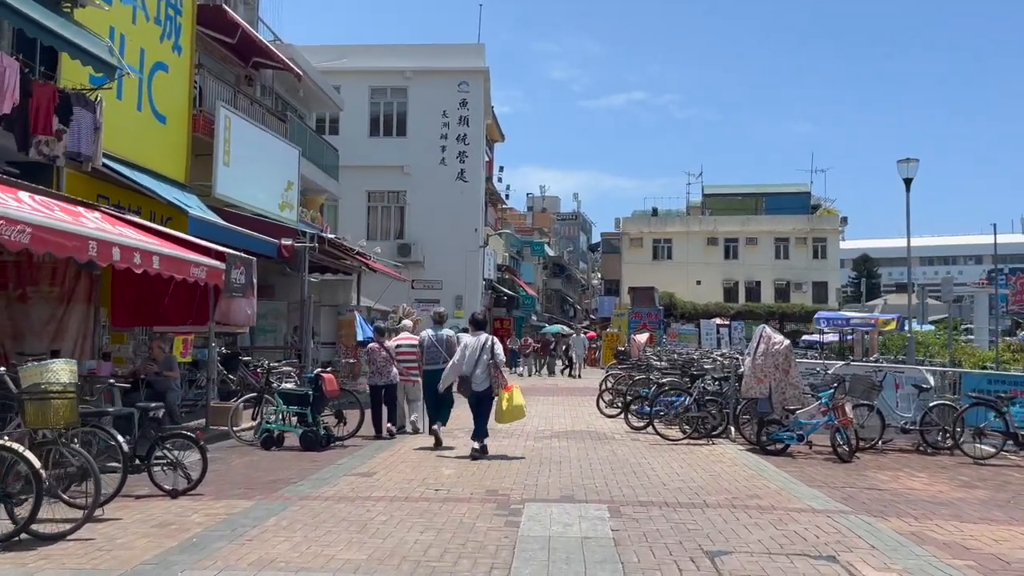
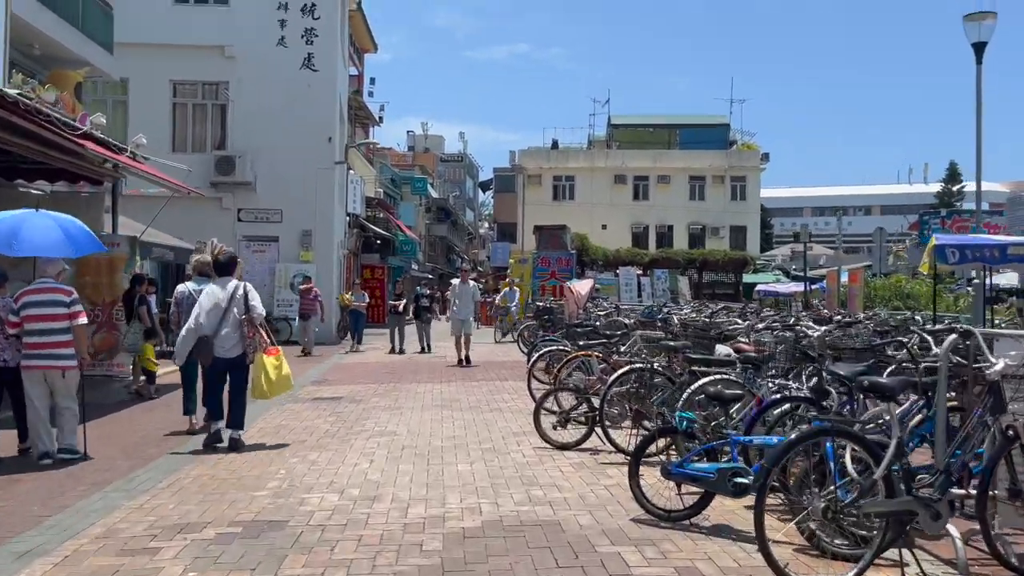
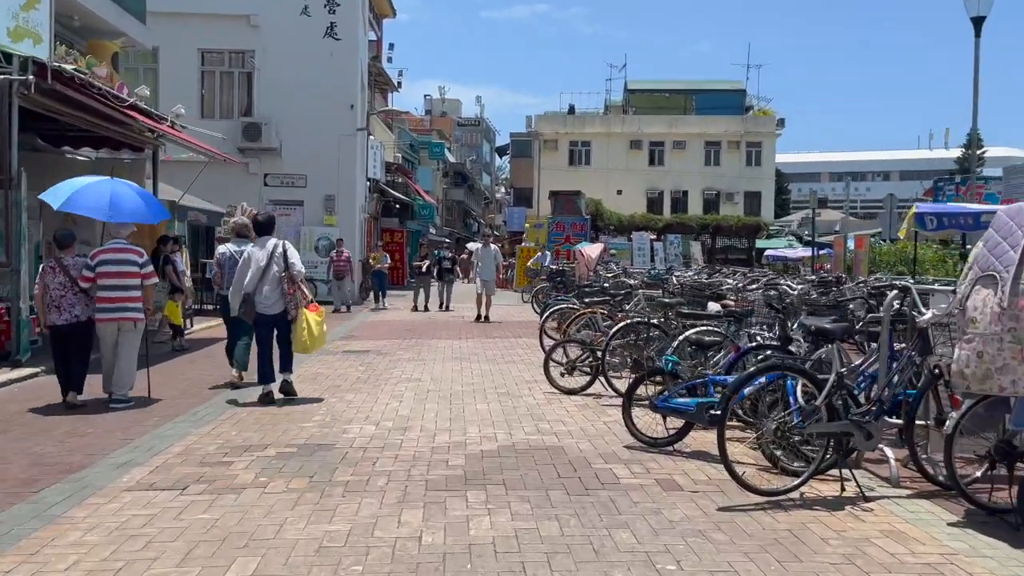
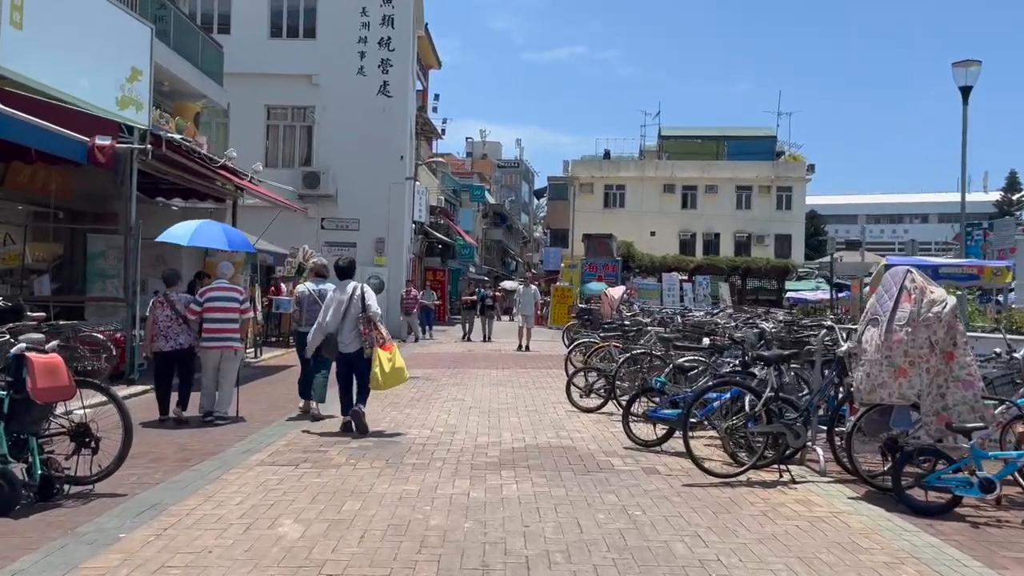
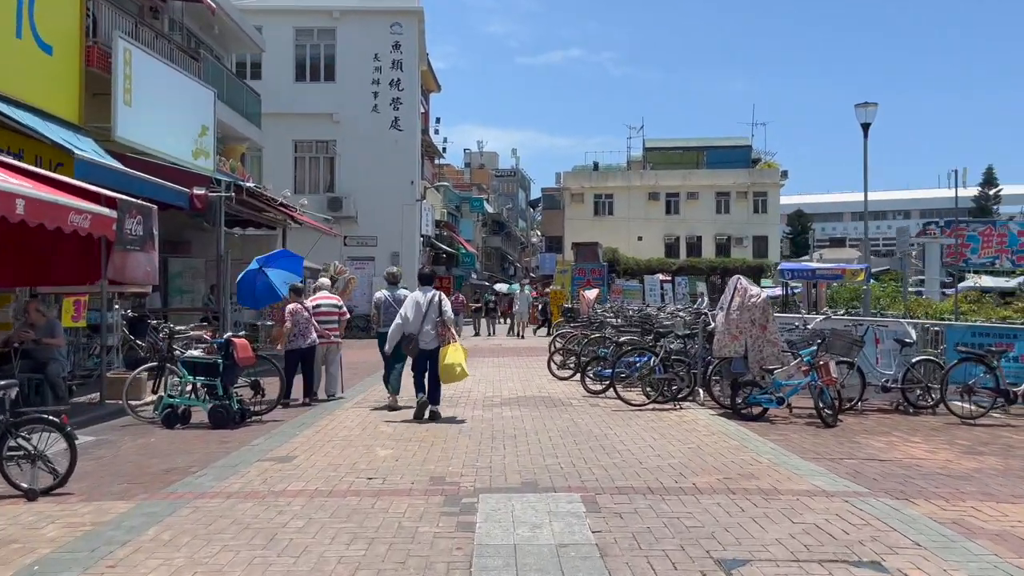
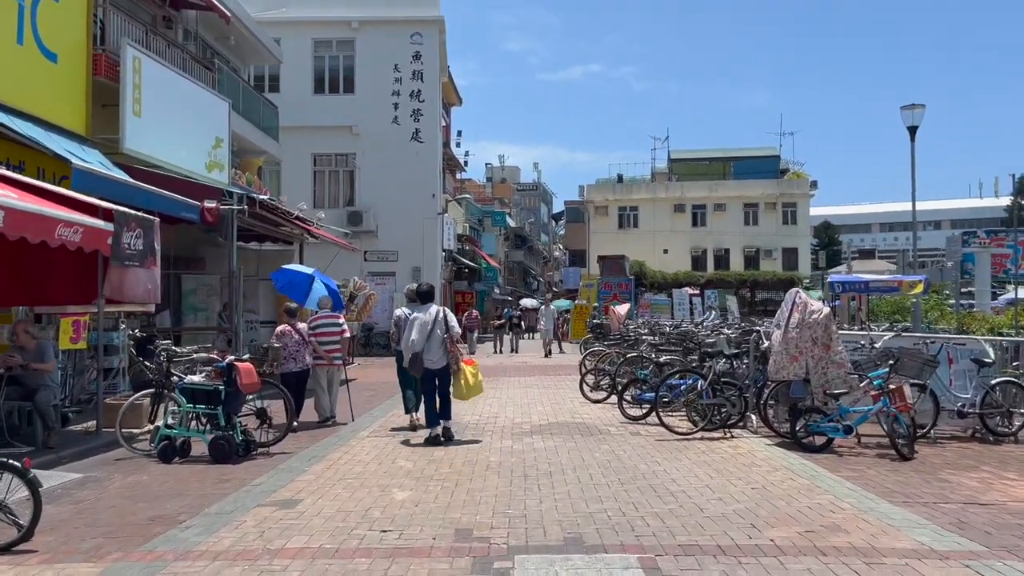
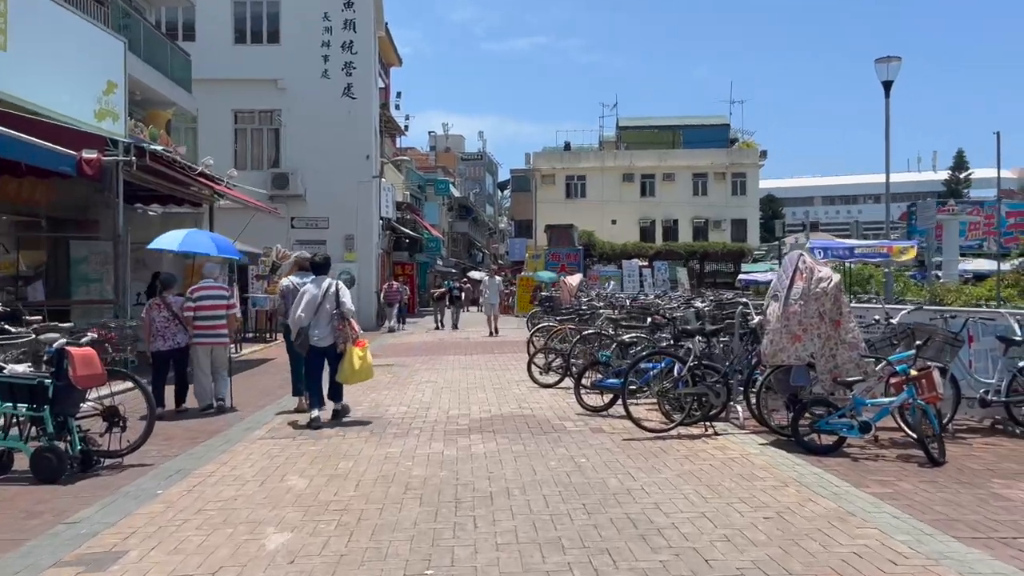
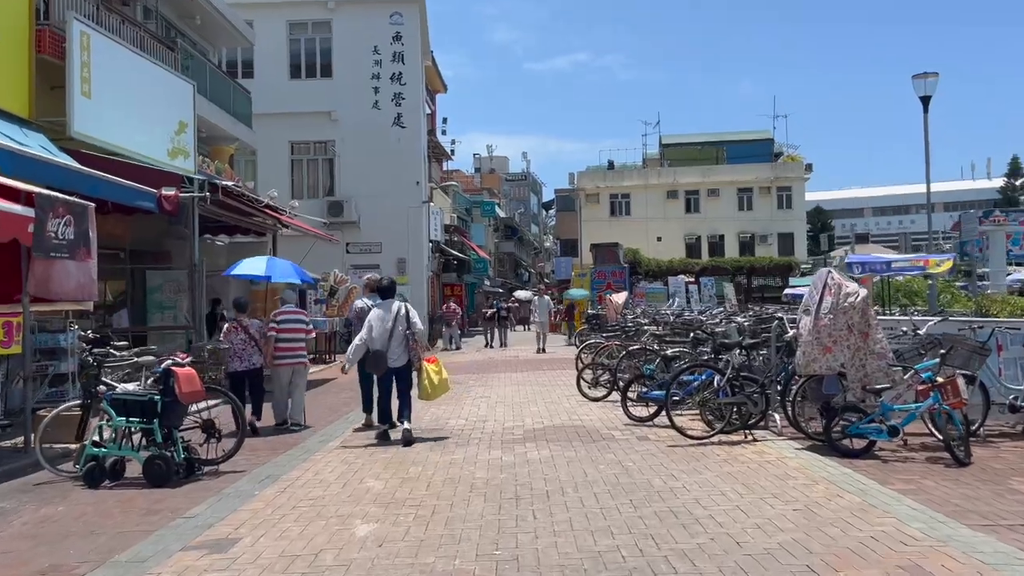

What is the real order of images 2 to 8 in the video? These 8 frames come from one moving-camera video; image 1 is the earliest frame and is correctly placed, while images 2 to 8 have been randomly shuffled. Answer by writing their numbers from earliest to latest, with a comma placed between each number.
5, 6, 8, 7, 4, 3, 2
